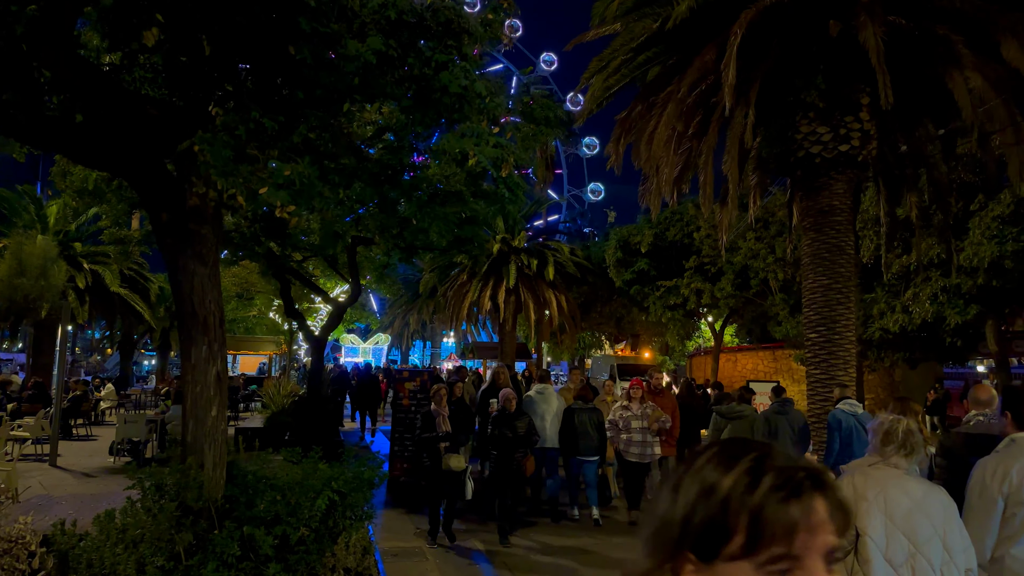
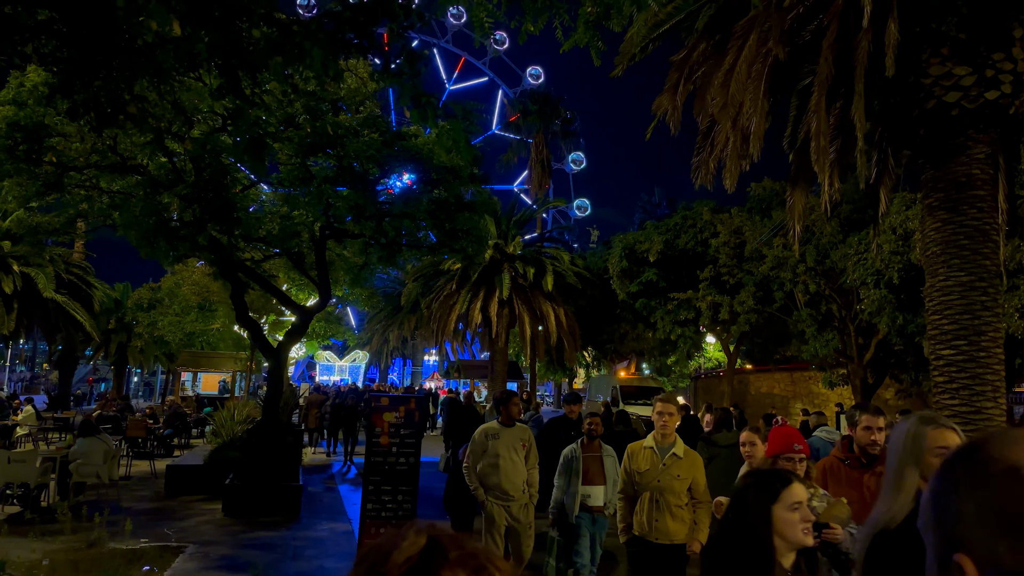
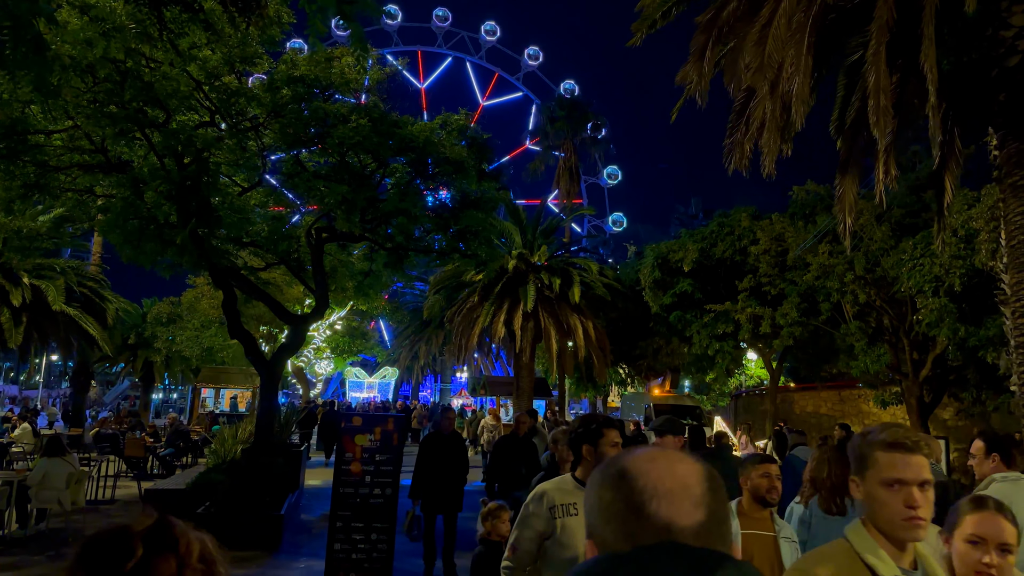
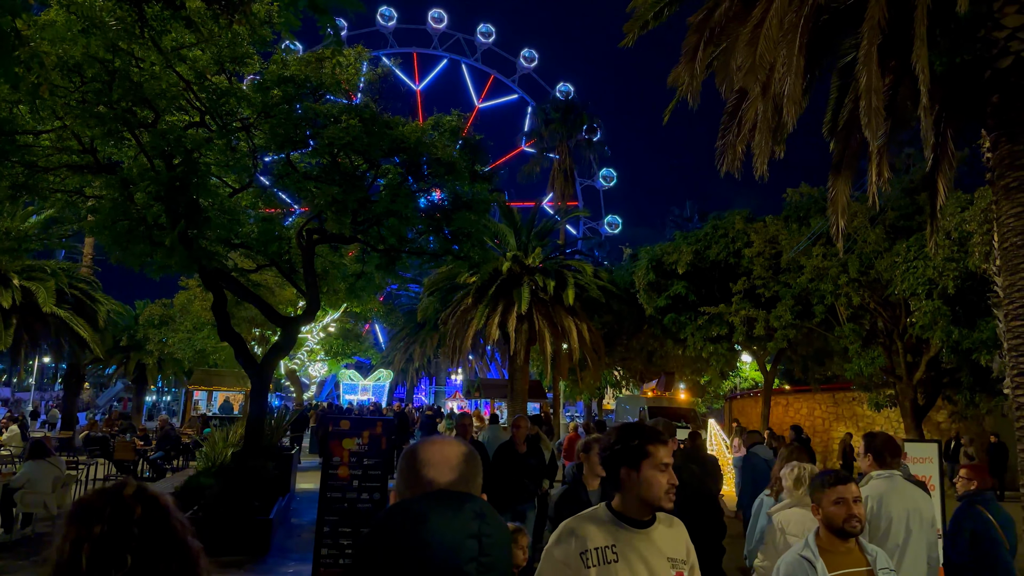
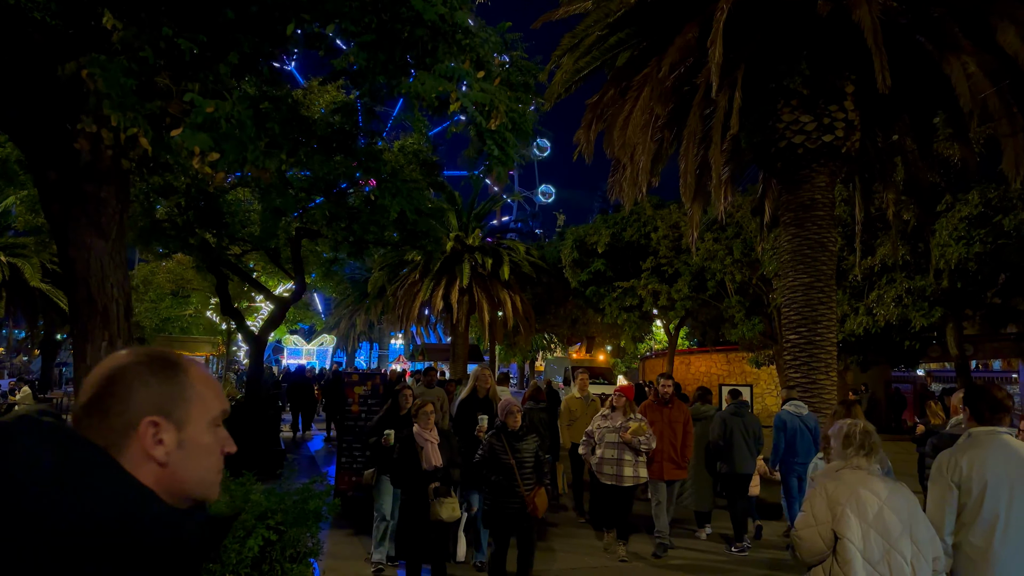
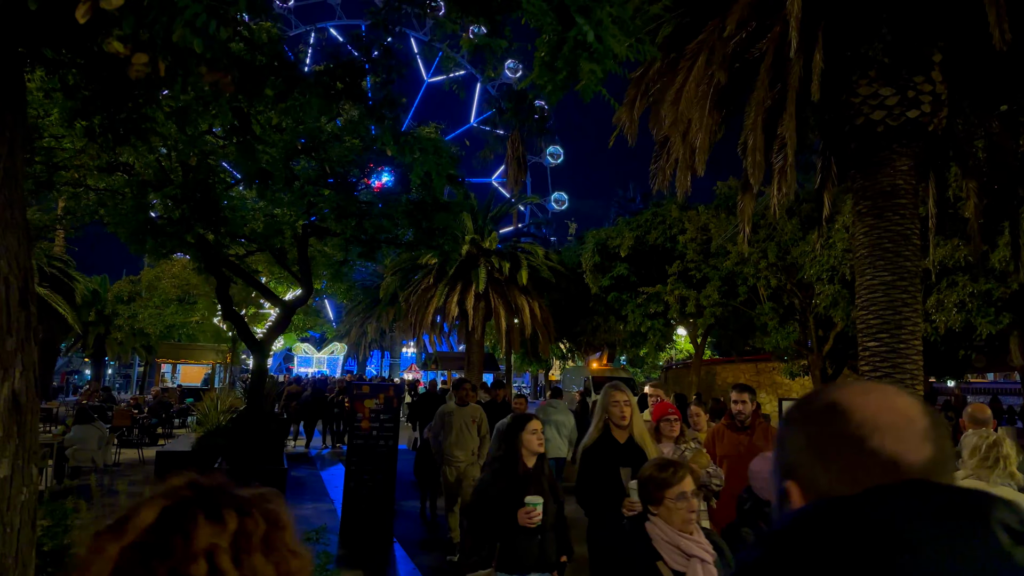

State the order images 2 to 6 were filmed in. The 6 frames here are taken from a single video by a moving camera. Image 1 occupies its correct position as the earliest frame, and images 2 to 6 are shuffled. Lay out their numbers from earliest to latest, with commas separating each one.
5, 6, 2, 3, 4
